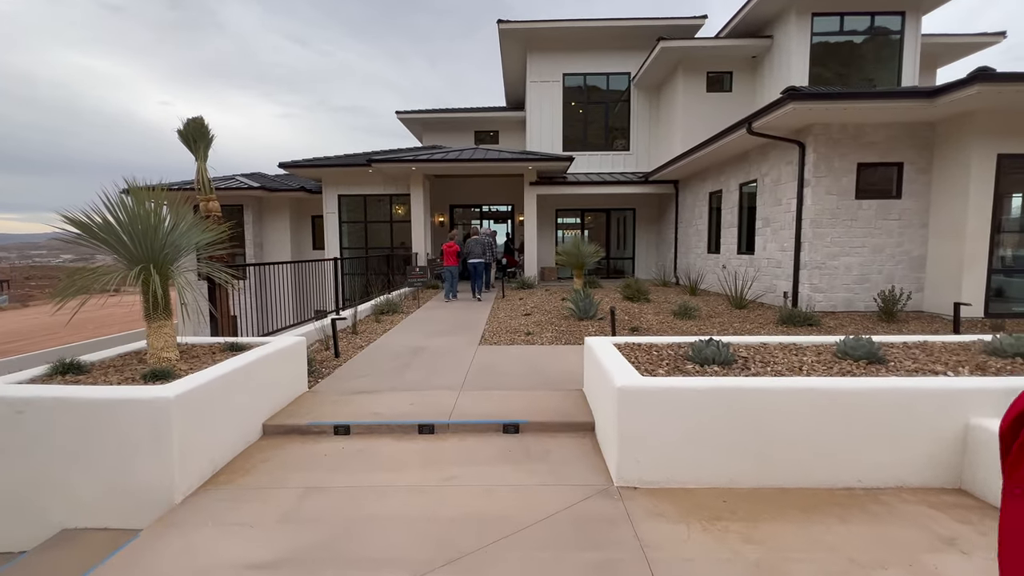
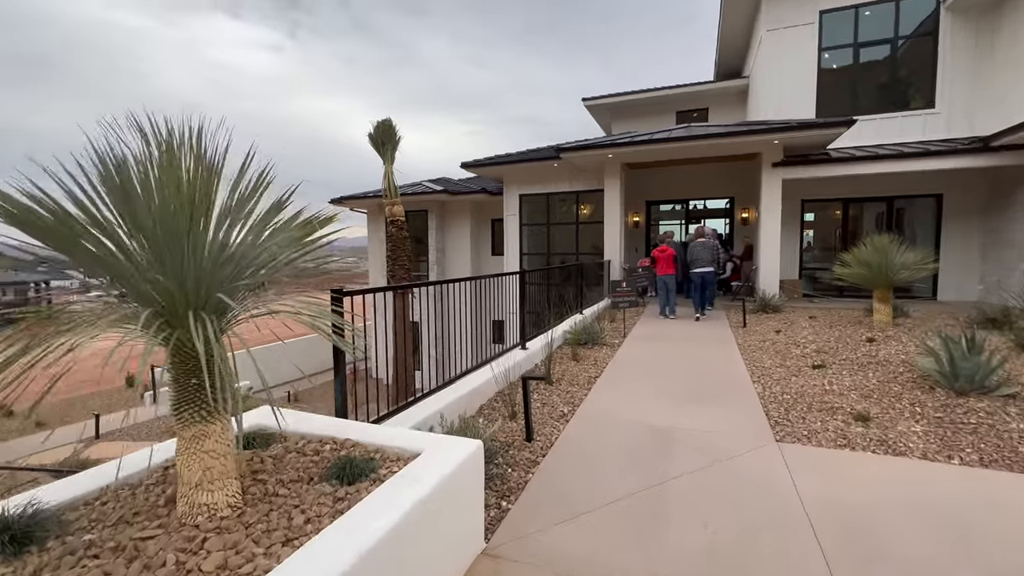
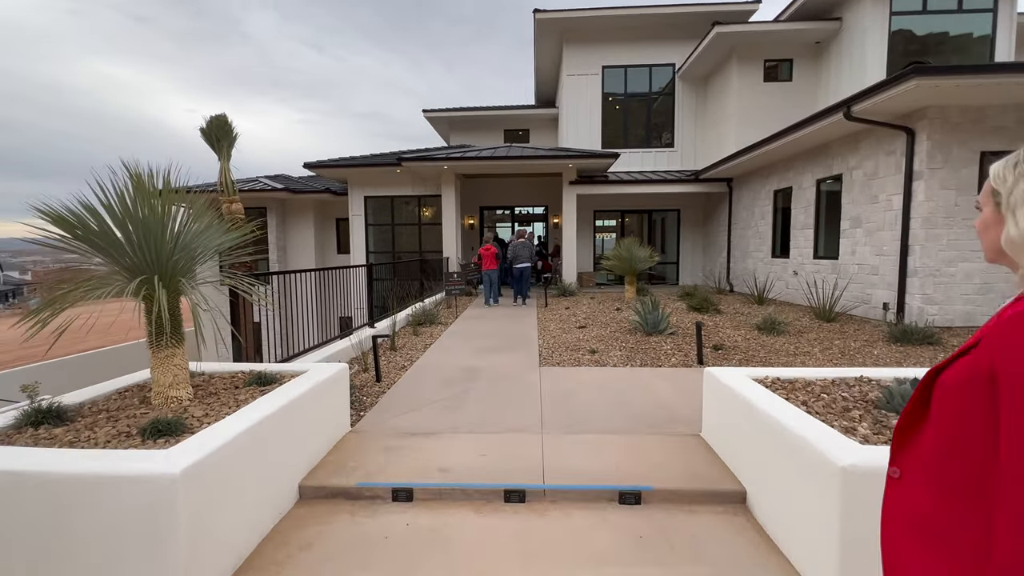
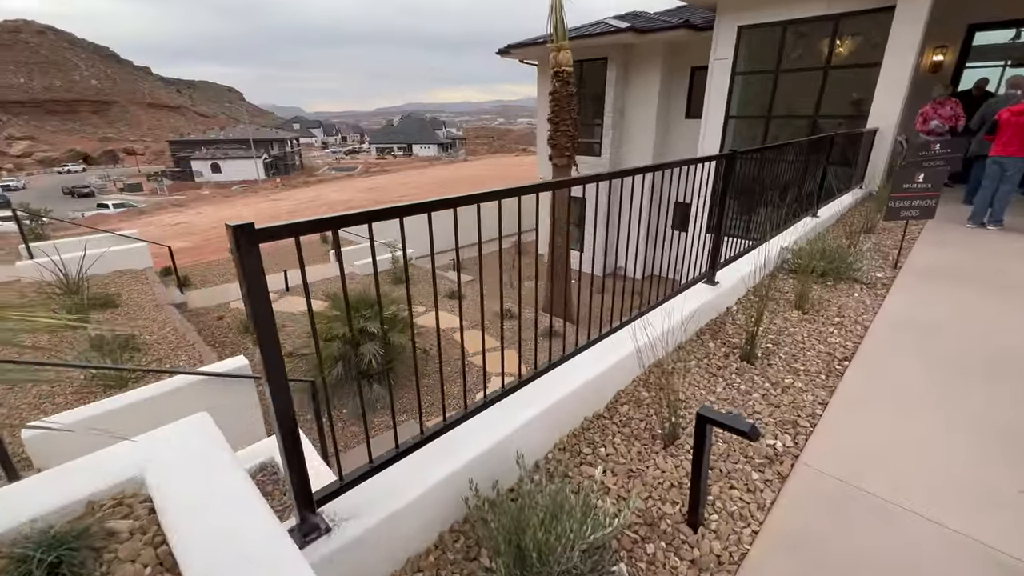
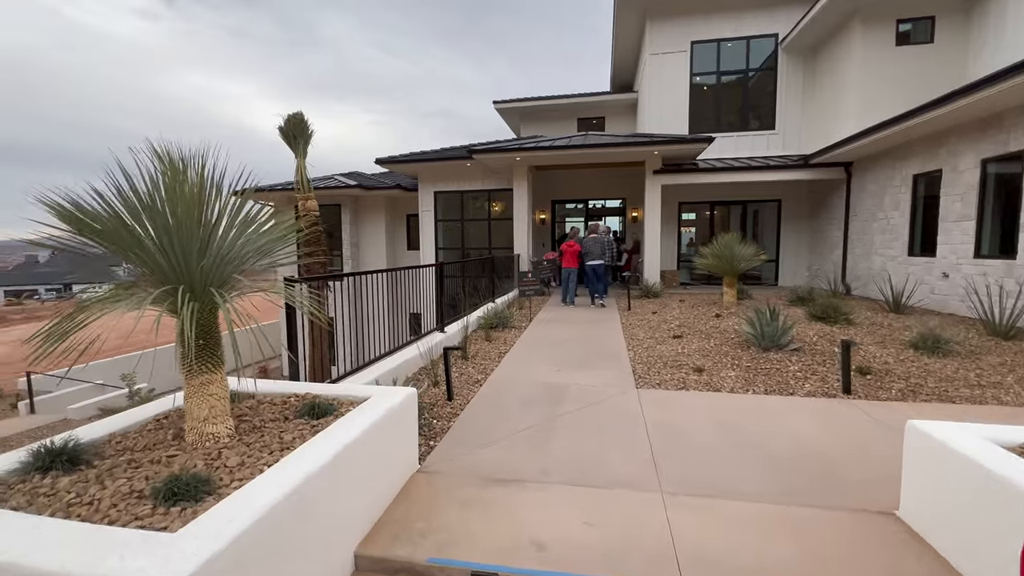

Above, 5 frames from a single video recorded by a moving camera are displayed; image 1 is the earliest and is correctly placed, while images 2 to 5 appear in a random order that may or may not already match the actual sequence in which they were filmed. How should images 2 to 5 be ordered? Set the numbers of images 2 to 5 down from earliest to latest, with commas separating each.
3, 5, 2, 4
